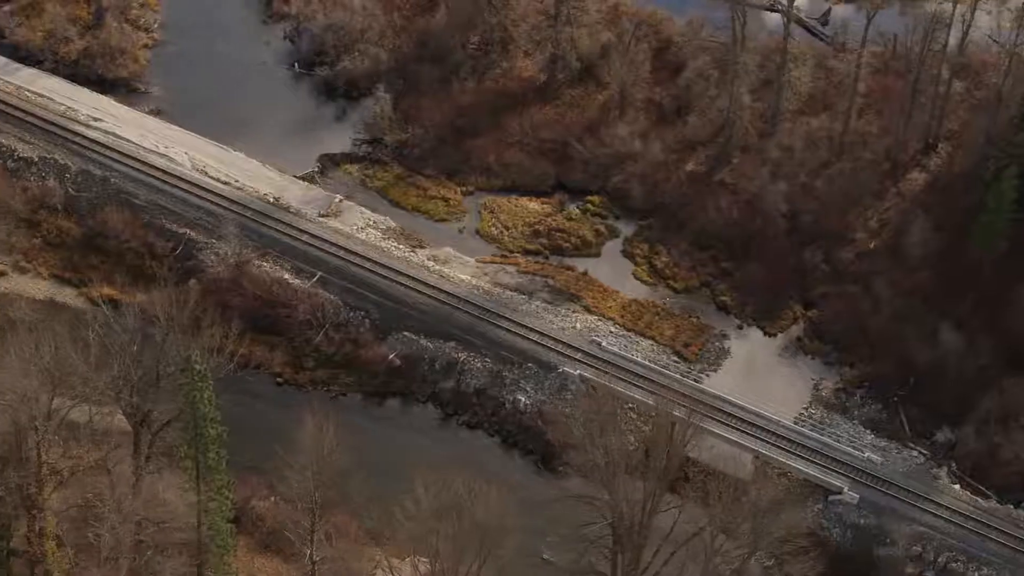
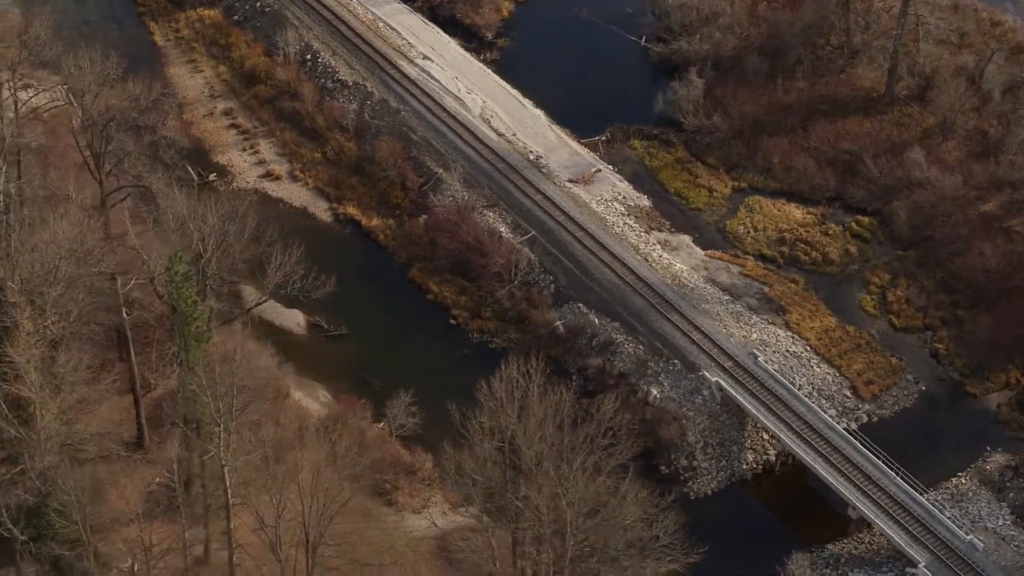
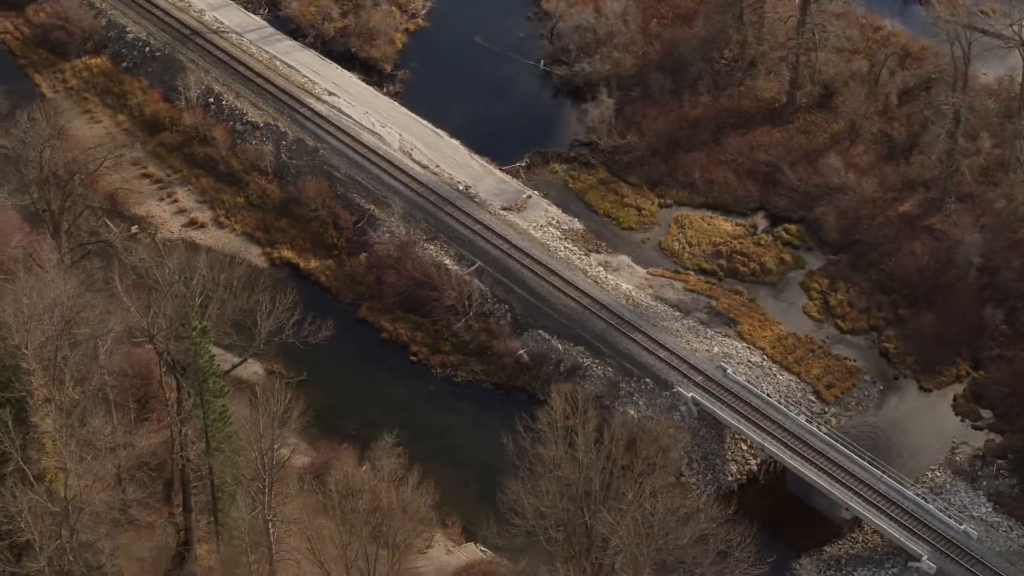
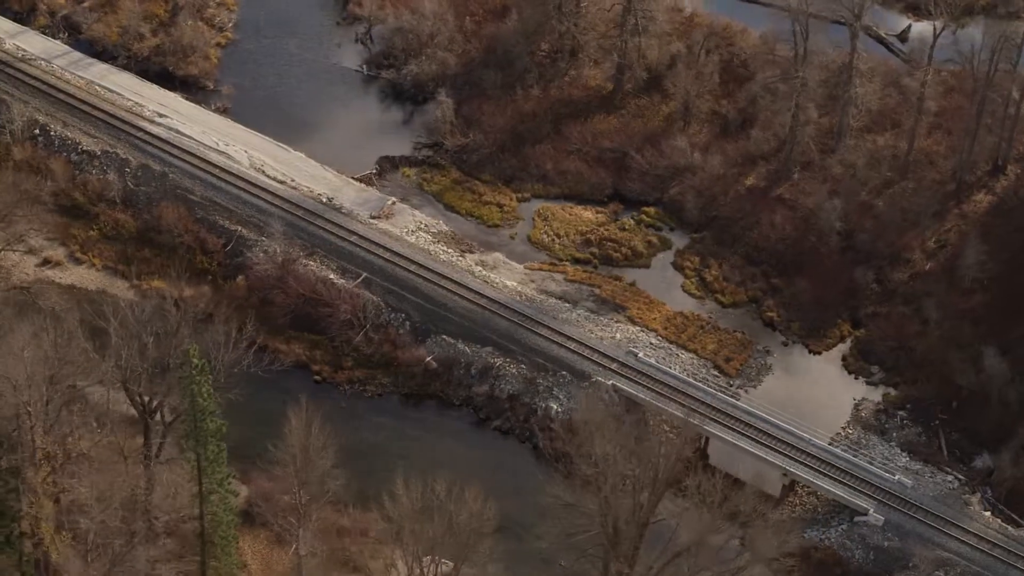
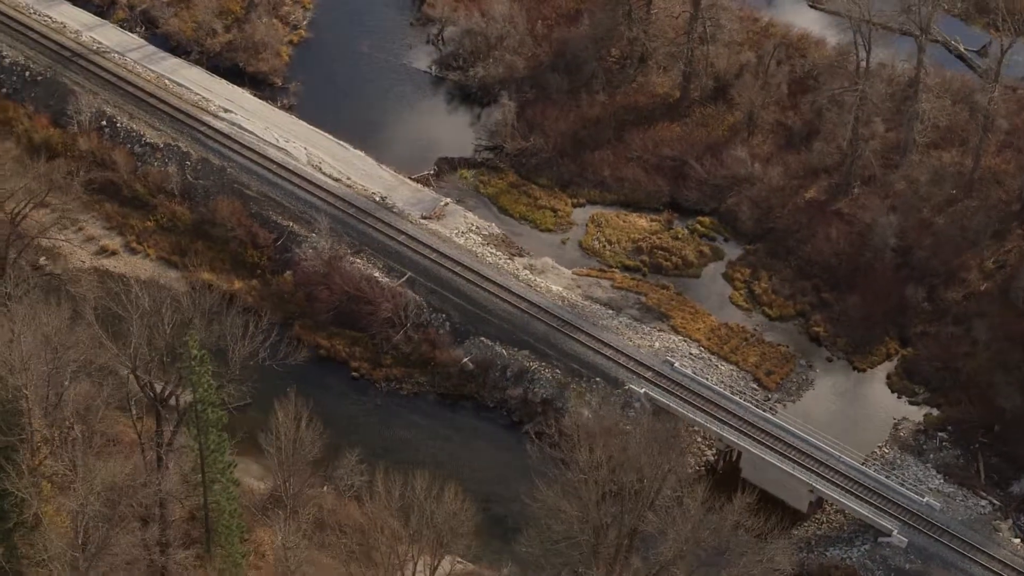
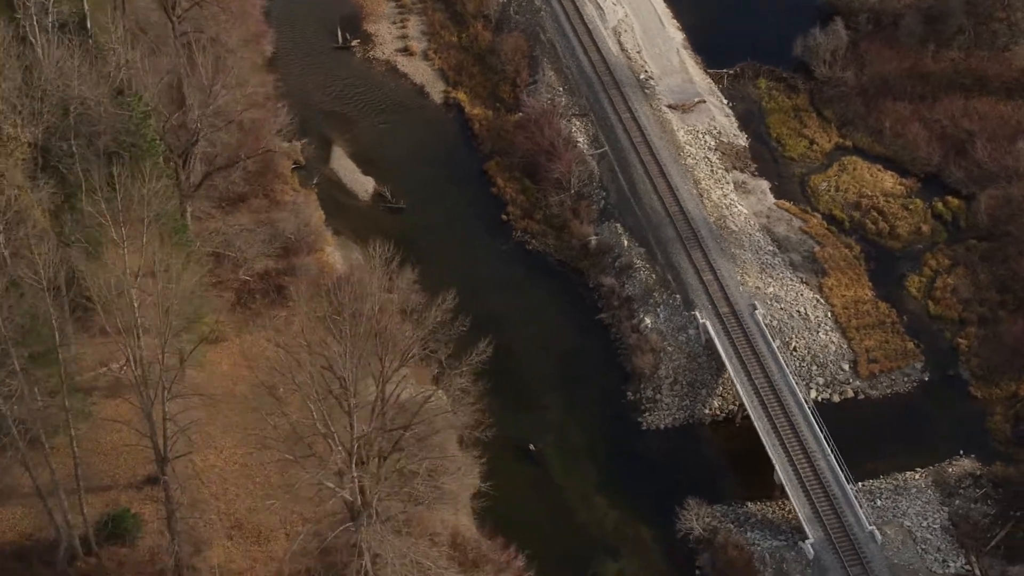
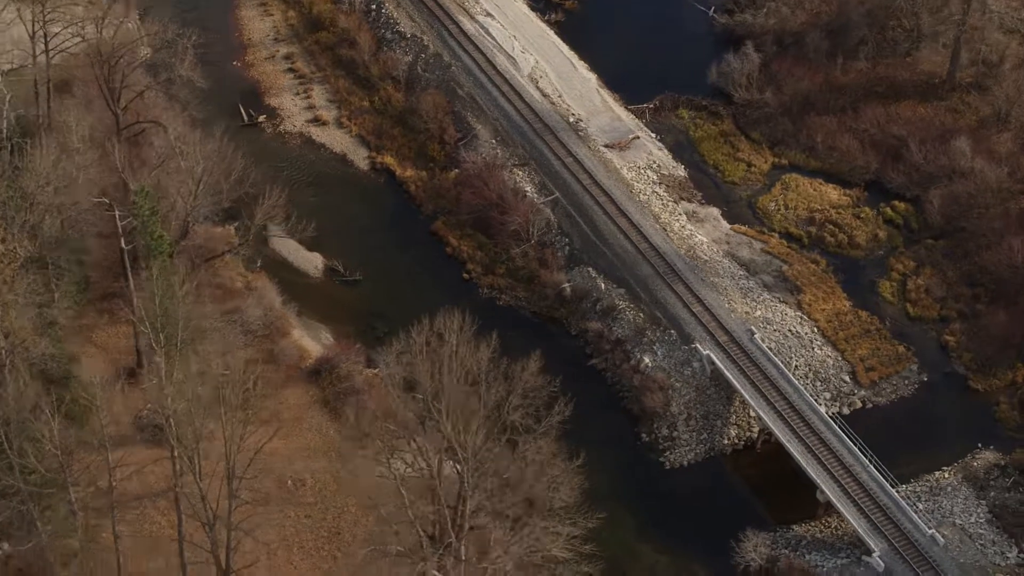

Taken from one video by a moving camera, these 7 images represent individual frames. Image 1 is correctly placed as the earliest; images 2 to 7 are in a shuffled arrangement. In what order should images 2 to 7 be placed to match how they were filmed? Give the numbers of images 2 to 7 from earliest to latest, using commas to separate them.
4, 5, 3, 2, 7, 6
